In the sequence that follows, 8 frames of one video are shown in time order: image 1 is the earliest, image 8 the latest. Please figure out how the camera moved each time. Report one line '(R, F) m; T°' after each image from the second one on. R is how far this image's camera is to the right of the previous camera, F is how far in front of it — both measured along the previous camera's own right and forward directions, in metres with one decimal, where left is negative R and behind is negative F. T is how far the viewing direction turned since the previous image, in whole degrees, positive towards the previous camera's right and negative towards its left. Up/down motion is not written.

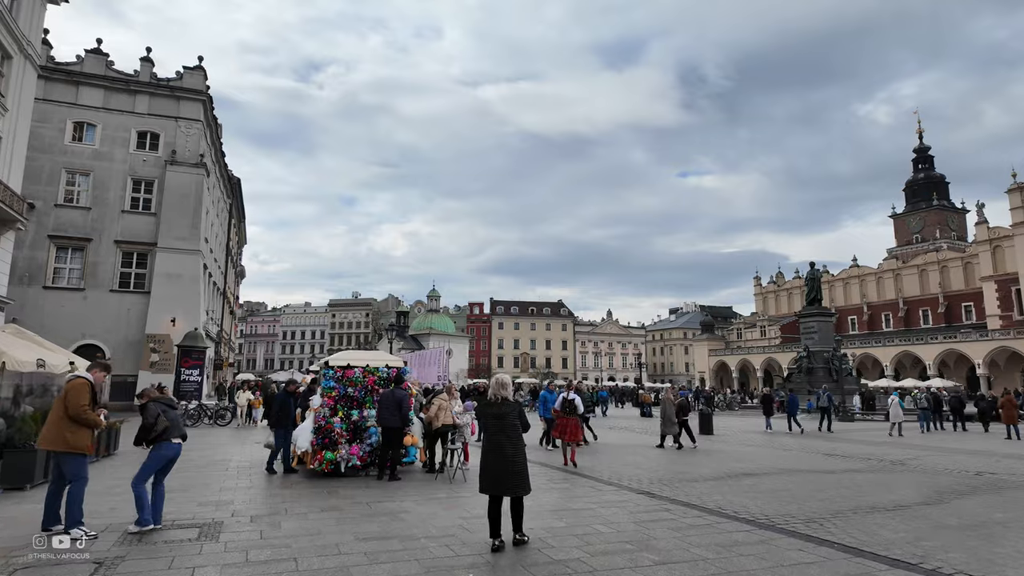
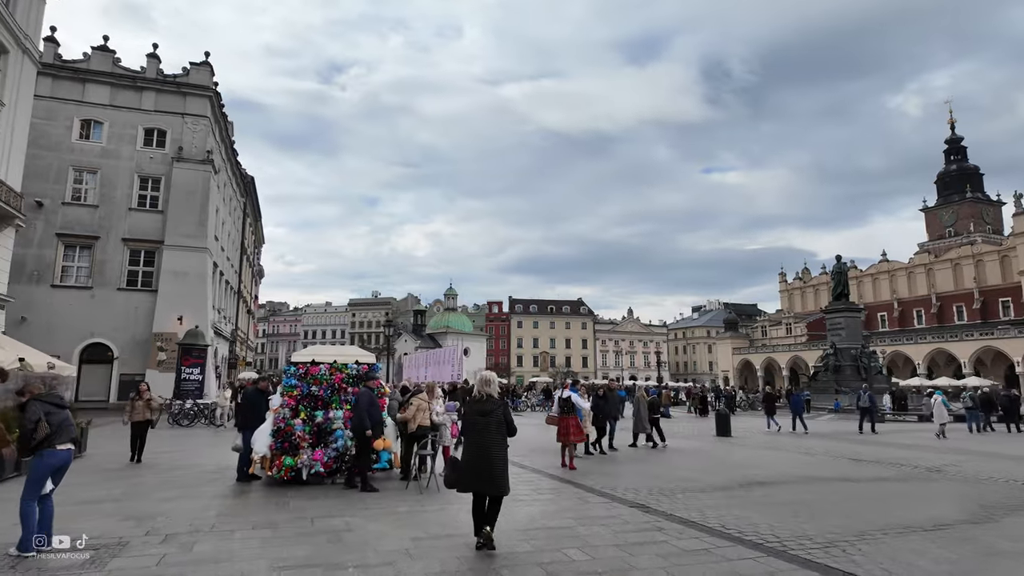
(+0.5, +0.9) m; -2°
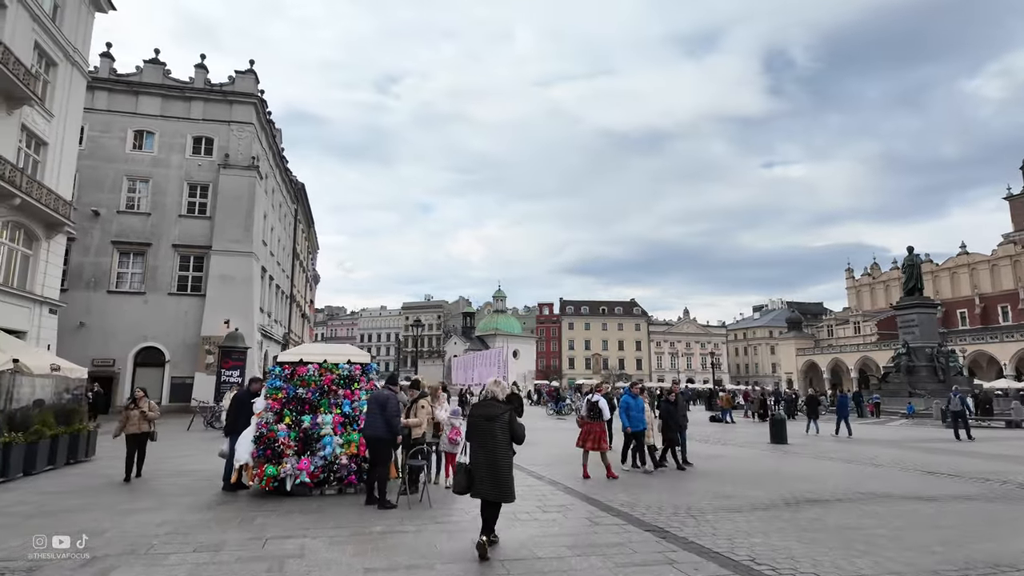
(+0.6, +0.9) m; -5°
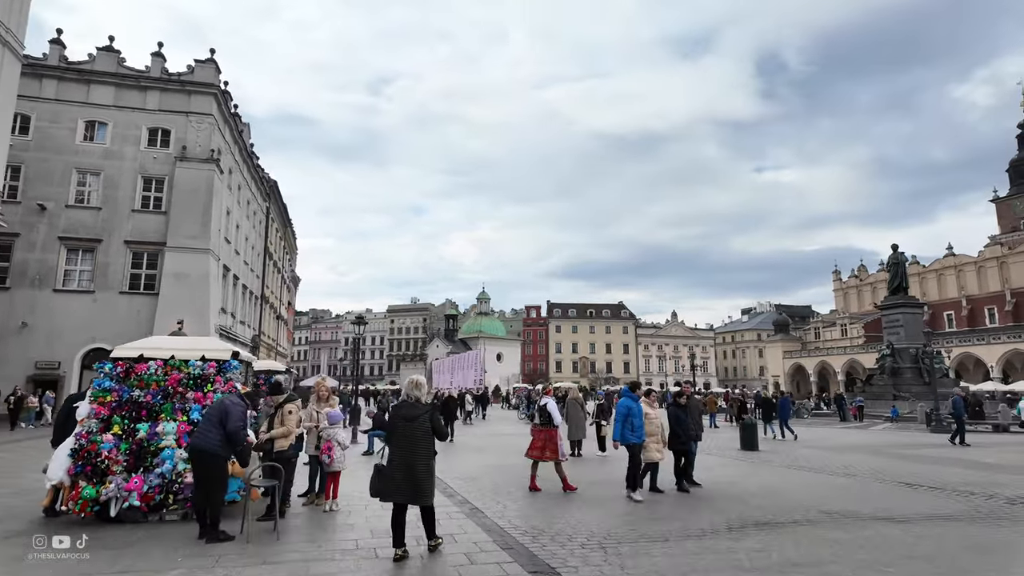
(+1.0, +1.3) m; +1°
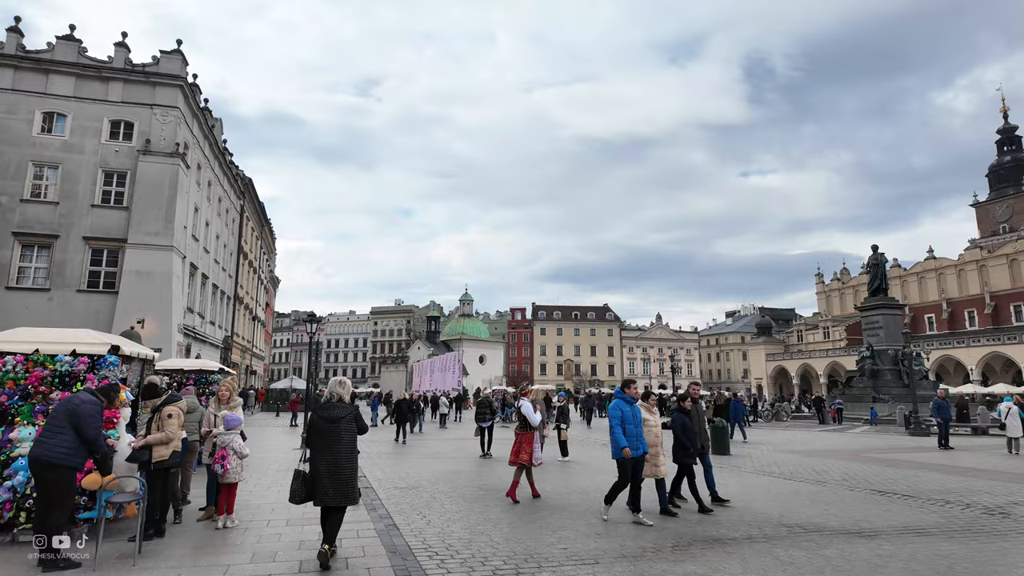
(+0.6, +0.7) m; +1°
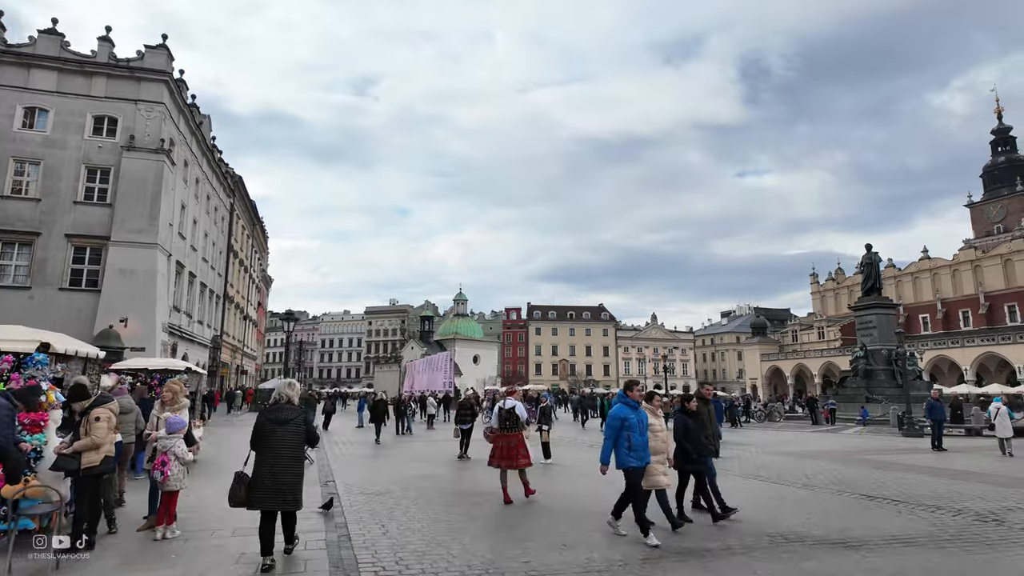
(+0.3, +0.4) m; 0°
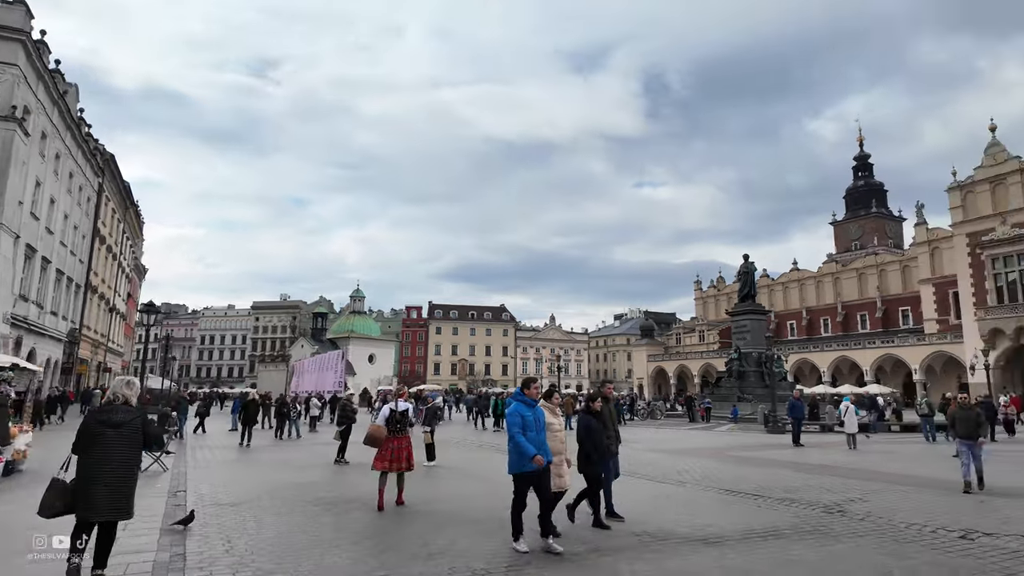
(+0.3, +0.2) m; +9°
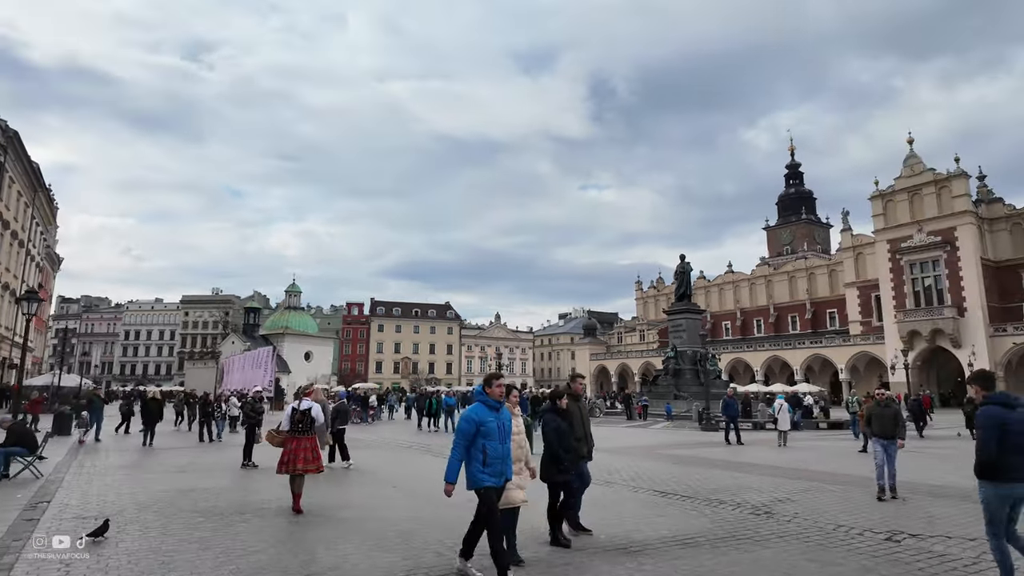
(+0.3, +0.6) m; +5°
